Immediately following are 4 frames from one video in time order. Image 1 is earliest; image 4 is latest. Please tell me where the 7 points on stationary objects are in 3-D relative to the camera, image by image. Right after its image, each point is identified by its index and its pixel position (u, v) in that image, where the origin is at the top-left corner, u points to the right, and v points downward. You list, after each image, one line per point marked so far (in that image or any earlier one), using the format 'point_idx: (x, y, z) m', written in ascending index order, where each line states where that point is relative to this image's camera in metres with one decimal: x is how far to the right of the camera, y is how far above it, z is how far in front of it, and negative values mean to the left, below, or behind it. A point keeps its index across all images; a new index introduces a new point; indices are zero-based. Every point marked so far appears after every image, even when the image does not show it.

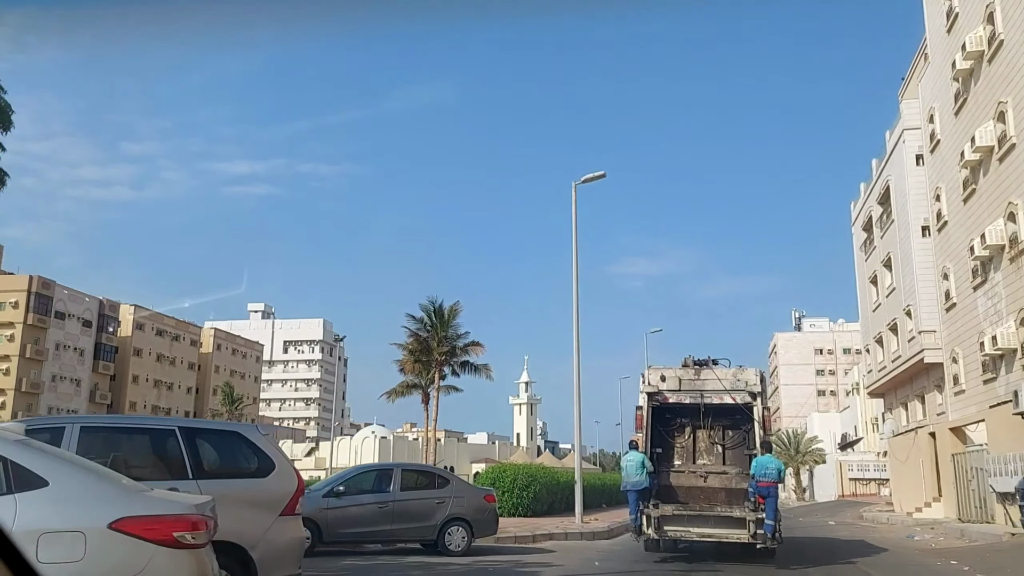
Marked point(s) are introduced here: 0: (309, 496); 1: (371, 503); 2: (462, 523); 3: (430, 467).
0: (-3.1, -3.2, +12.5) m
1: (-2.2, -3.3, +12.6) m
2: (-0.8, -3.8, +13.0) m
3: (-1.4, -2.9, +13.3) m
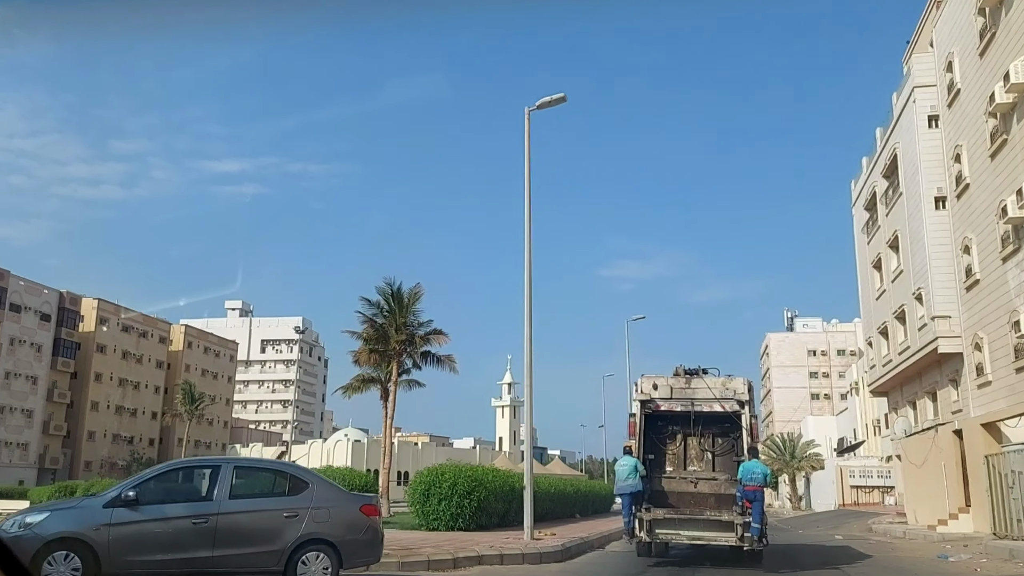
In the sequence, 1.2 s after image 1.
0: (-4.3, -2.2, +8.3) m
1: (-3.4, -2.4, +8.4) m
2: (-2.0, -2.8, +8.8) m
3: (-2.6, -2.0, +9.1) m
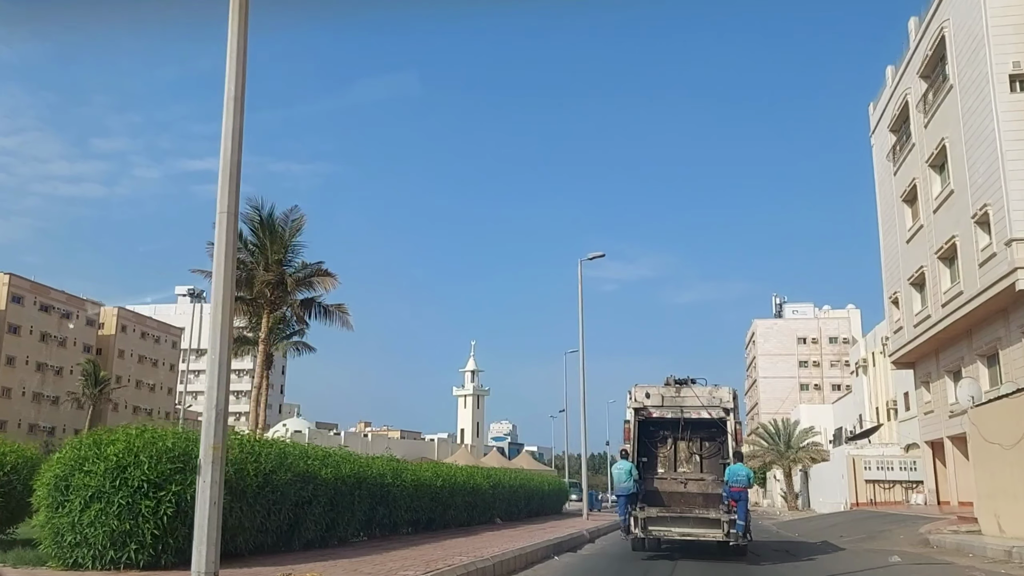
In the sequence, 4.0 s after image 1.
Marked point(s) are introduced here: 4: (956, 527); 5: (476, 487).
0: (-6.7, +0.3, -1.4) m
1: (-5.8, +0.1, -1.3) m
2: (-4.4, -0.3, -0.9) m
3: (-5.0, +0.5, -0.6) m
4: (+10.9, -5.8, +19.9) m
5: (-0.9, -4.8, +19.7) m
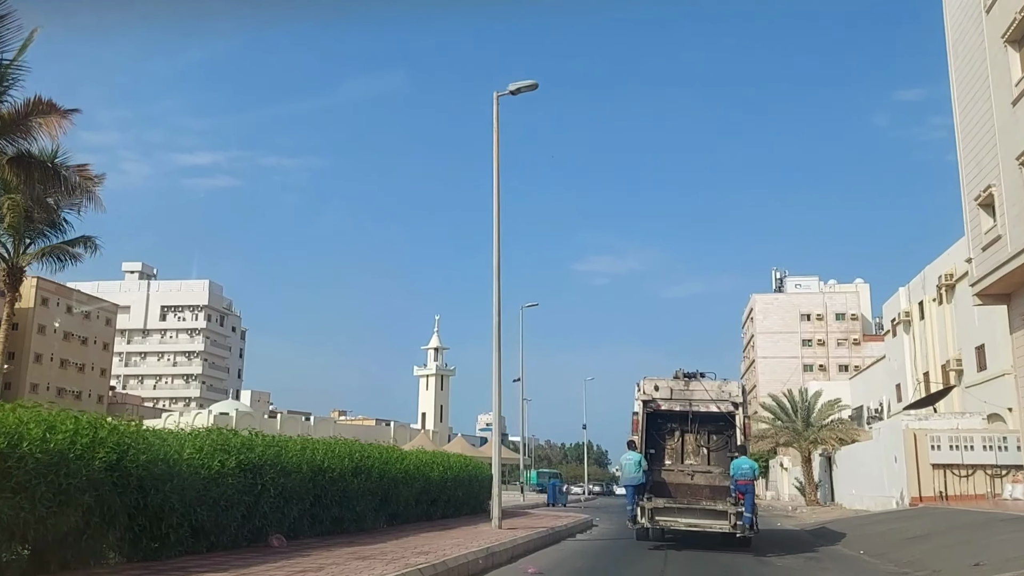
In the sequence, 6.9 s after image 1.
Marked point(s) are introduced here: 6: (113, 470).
0: (-9.1, +3.1, -12.7) m
1: (-8.2, +2.9, -12.6) m
2: (-6.8, +2.5, -12.1) m
3: (-7.4, +3.3, -11.8) m
4: (+8.3, -2.9, +8.8) m
5: (-3.5, -1.9, +8.5) m
6: (-3.7, -1.7, +7.8) m
